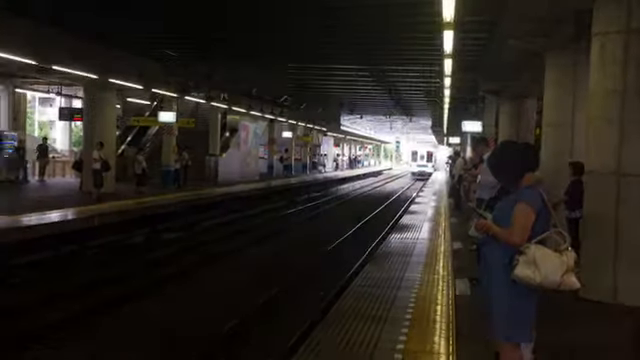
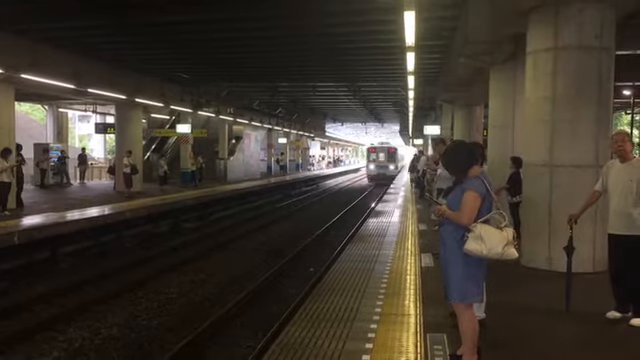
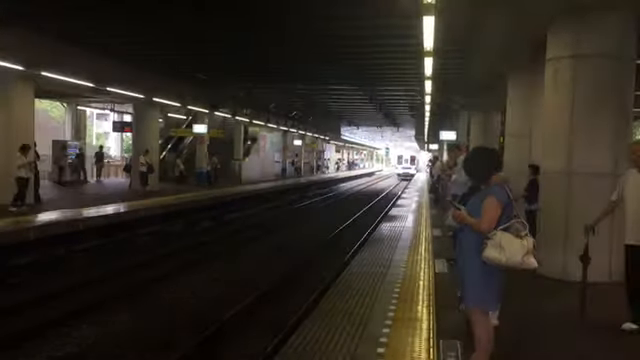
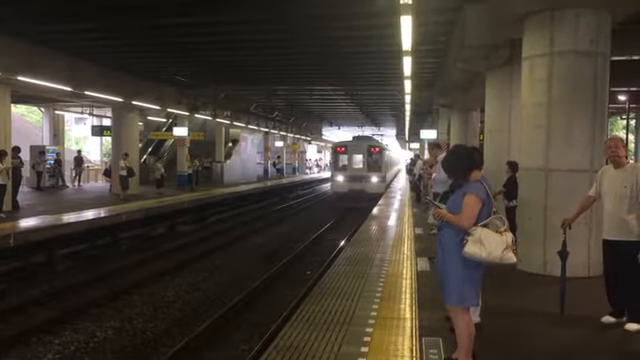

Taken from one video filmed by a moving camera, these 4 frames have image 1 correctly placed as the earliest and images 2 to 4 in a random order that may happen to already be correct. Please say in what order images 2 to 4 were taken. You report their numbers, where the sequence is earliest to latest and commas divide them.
3, 2, 4
